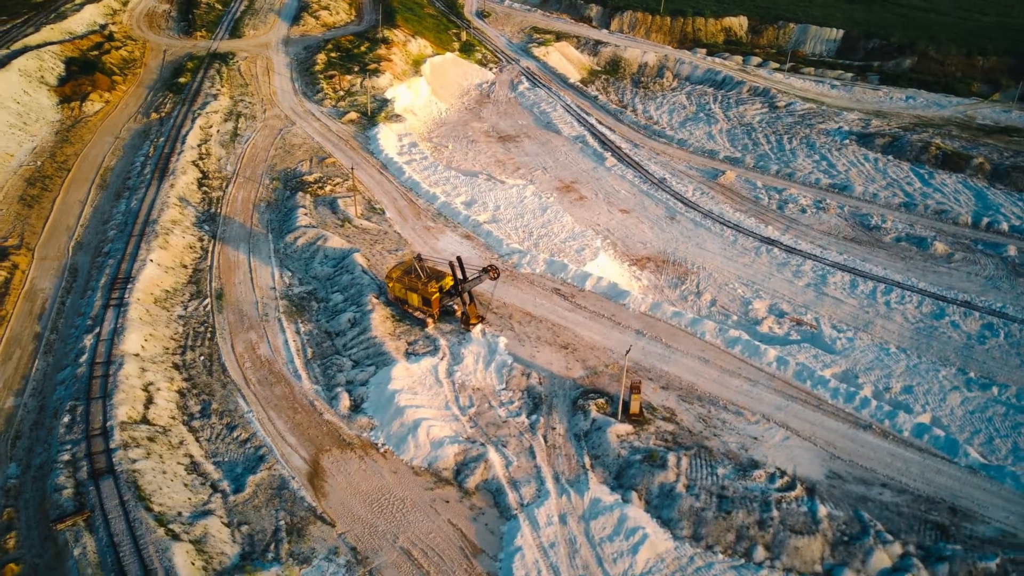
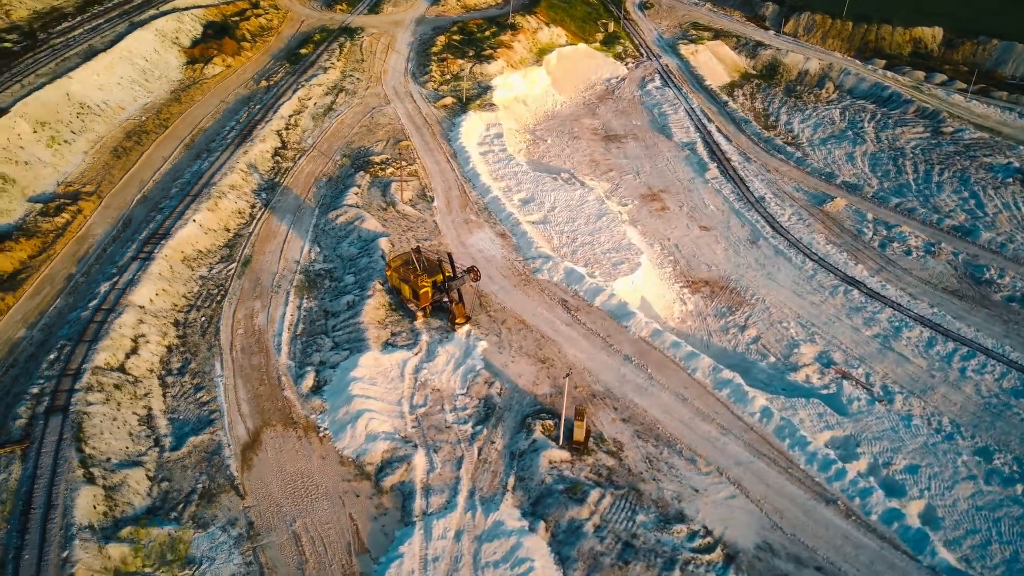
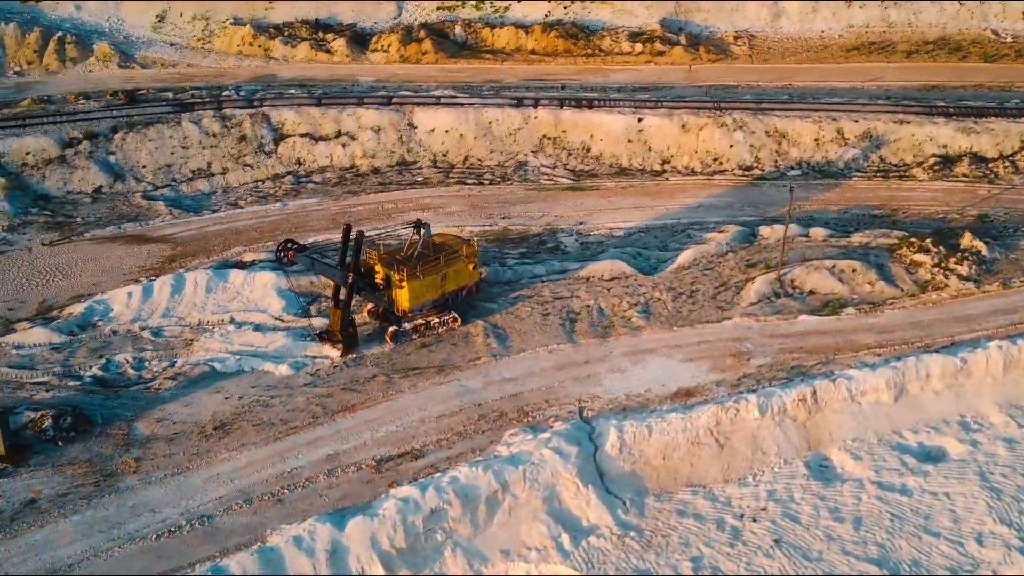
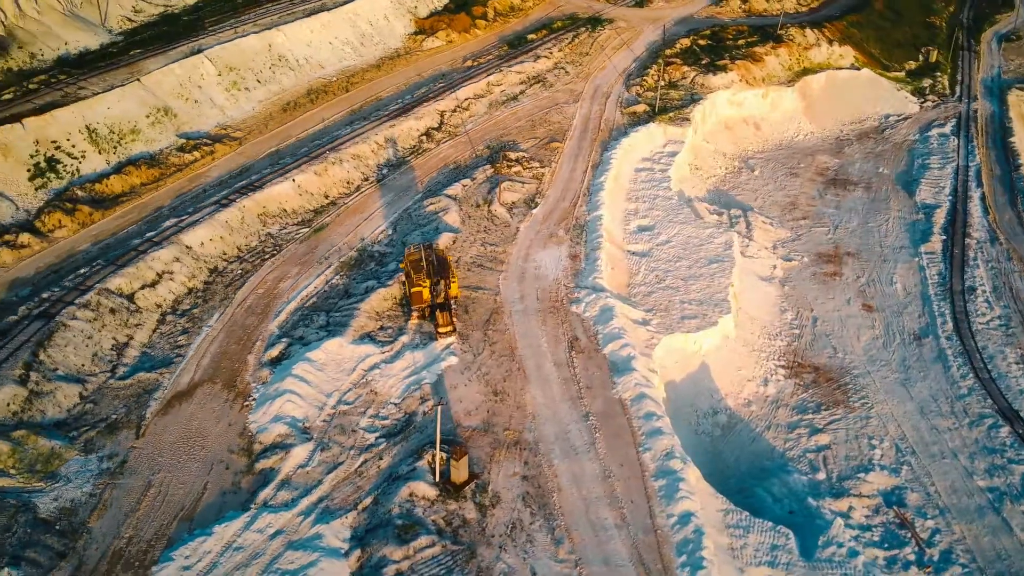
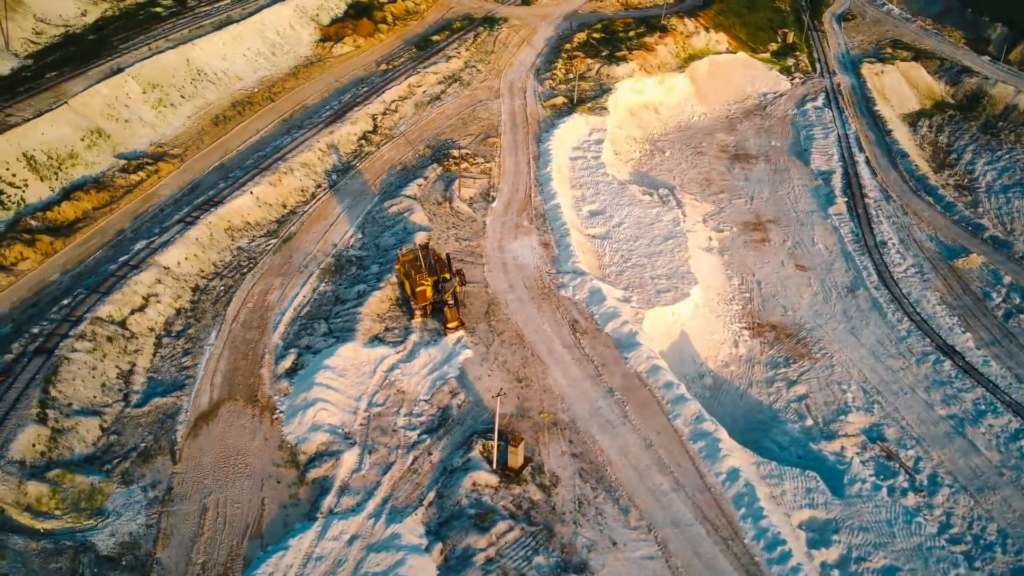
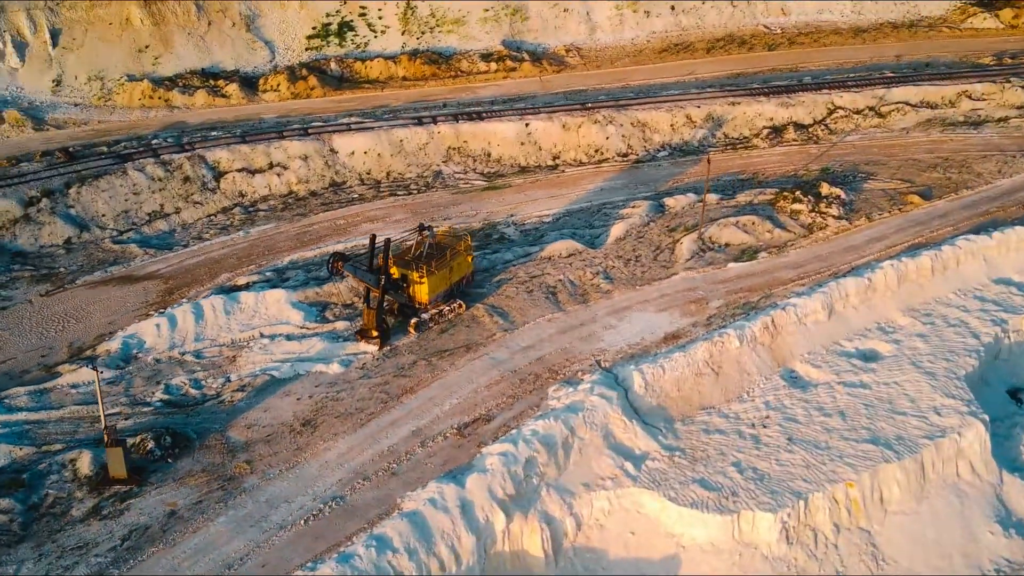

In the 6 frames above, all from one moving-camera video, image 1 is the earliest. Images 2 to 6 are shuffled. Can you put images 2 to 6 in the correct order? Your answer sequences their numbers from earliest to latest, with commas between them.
2, 5, 4, 6, 3
